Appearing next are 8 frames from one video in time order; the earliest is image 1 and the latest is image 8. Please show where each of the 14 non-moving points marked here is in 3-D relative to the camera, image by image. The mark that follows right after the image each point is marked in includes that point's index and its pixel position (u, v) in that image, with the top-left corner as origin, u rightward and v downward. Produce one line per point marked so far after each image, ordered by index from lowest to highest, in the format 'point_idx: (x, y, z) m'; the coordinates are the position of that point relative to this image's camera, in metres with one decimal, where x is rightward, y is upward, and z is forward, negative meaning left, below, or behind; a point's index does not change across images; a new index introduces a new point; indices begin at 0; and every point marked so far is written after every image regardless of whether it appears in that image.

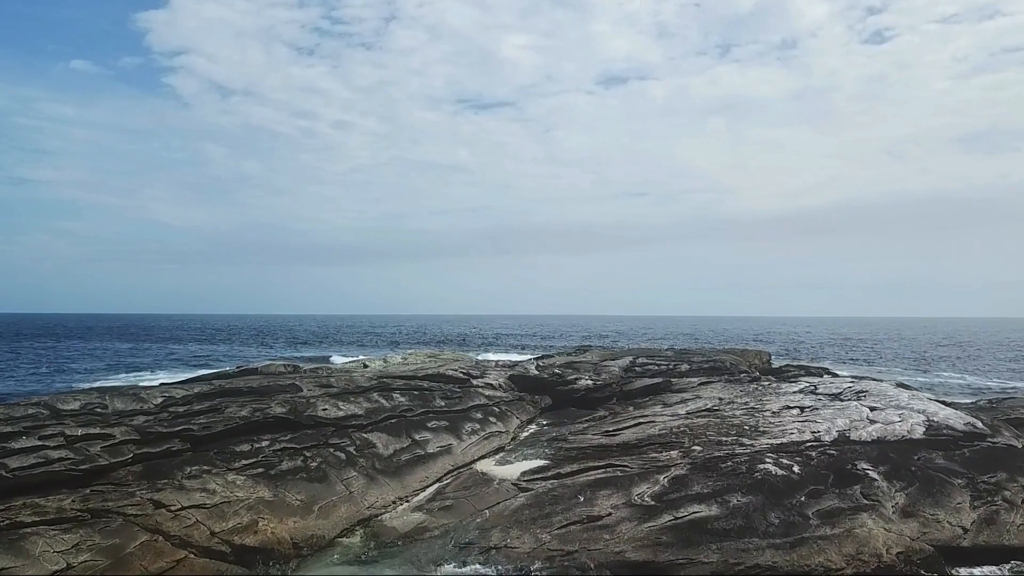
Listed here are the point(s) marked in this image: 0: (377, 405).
0: (-4.5, -3.9, +18.7) m
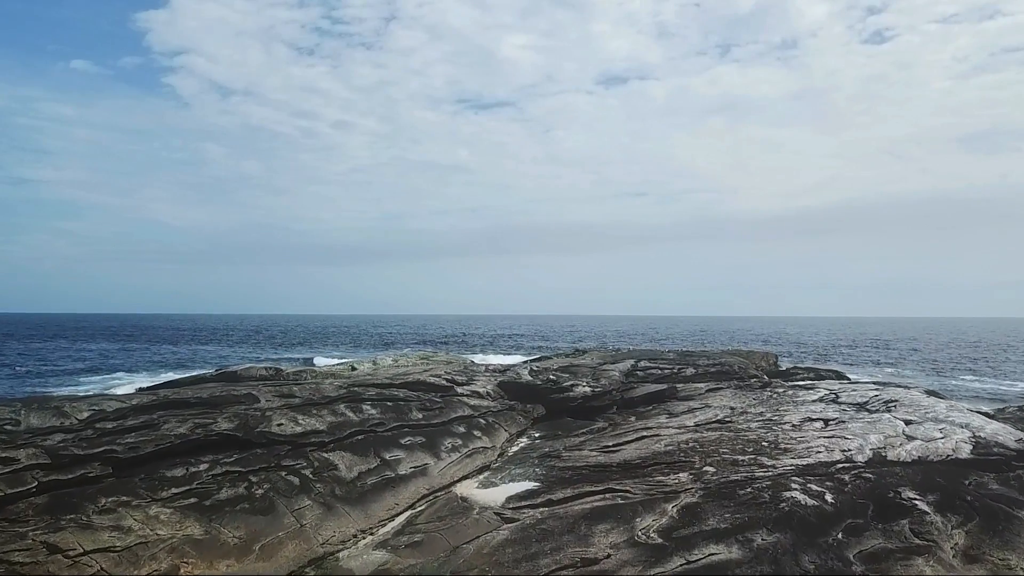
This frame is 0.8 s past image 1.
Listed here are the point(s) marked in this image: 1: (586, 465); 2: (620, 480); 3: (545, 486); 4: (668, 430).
0: (-4.9, -3.8, +16.4) m
1: (+2.2, -5.3, +16.7) m
2: (+2.9, -5.2, +15.0) m
3: (+0.9, -5.5, +15.4) m
4: (+5.5, -5.0, +19.8) m
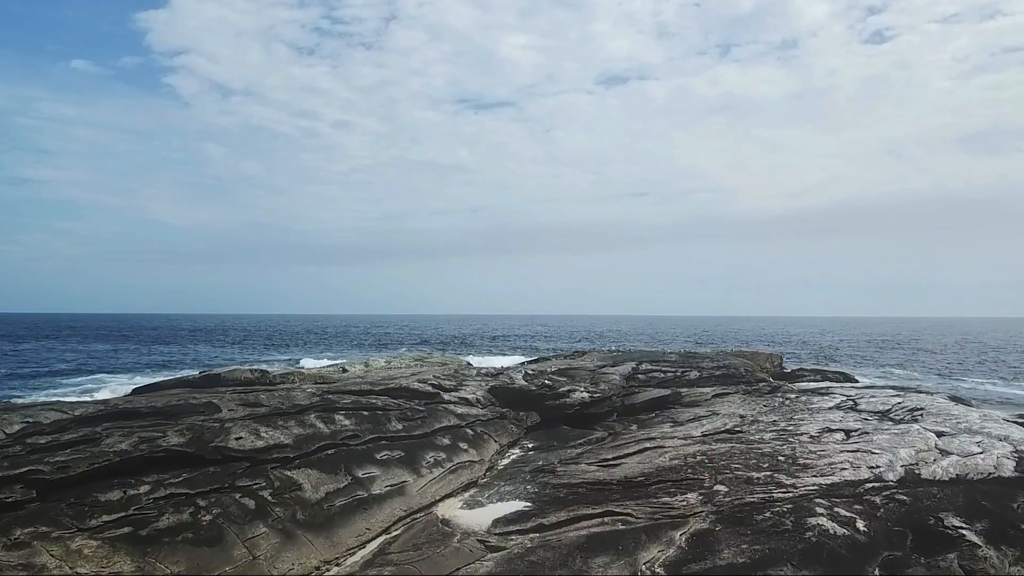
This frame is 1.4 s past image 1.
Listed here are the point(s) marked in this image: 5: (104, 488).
0: (-5.2, -3.8, +14.7) m
1: (+1.9, -5.2, +15.0) m
2: (+2.6, -5.1, +13.4) m
3: (+0.6, -5.4, +13.7) m
4: (+5.2, -4.9, +18.1) m
5: (-8.3, -4.1, +11.4) m
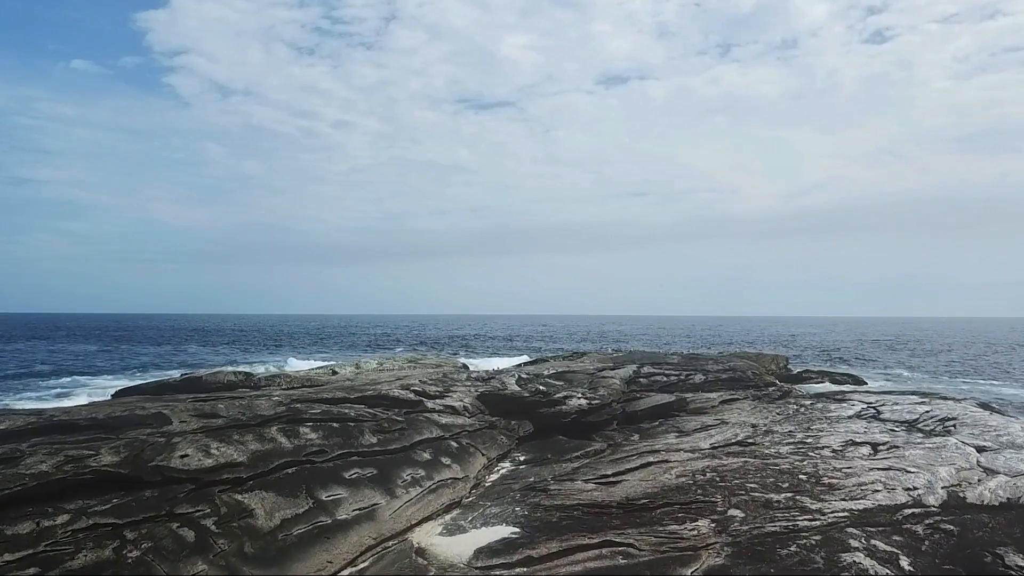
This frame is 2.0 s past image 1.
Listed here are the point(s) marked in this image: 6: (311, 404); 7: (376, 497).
0: (-5.6, -3.7, +13.0) m
1: (+1.6, -5.1, +13.3) m
2: (+2.3, -5.0, +11.7) m
3: (+0.3, -5.3, +12.0) m
4: (+4.9, -4.9, +16.4) m
5: (-8.7, -4.0, +9.7) m
6: (-5.7, -3.3, +15.8) m
7: (-3.1, -4.8, +12.8) m
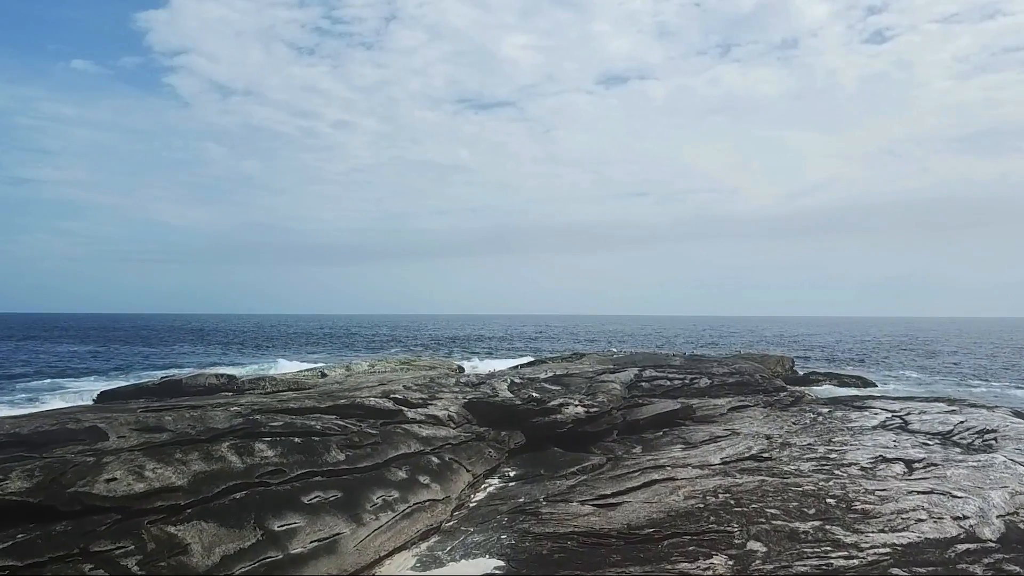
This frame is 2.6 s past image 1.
0: (-5.9, -3.6, +11.3) m
1: (+1.3, -5.1, +11.6) m
2: (+2.0, -4.9, +10.0) m
3: (0.0, -5.2, +10.3) m
4: (+4.6, -4.8, +14.7) m
5: (-9.0, -3.9, +8.0) m
6: (-6.0, -3.2, +14.1) m
7: (-3.4, -4.7, +11.0) m
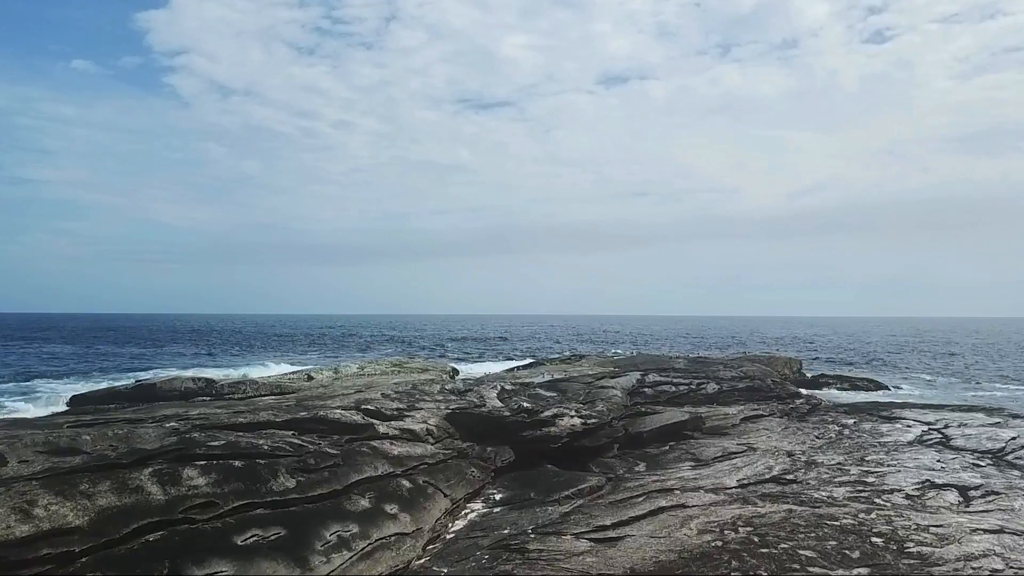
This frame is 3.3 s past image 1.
0: (-6.2, -3.5, +9.3) m
1: (+0.9, -5.0, +9.6) m
2: (+1.6, -4.8, +8.0) m
3: (-0.4, -5.1, +8.3) m
4: (+4.2, -4.7, +12.7) m
5: (-9.3, -3.8, +6.0) m
6: (-6.4, -3.1, +12.1) m
7: (-3.8, -4.6, +9.0) m
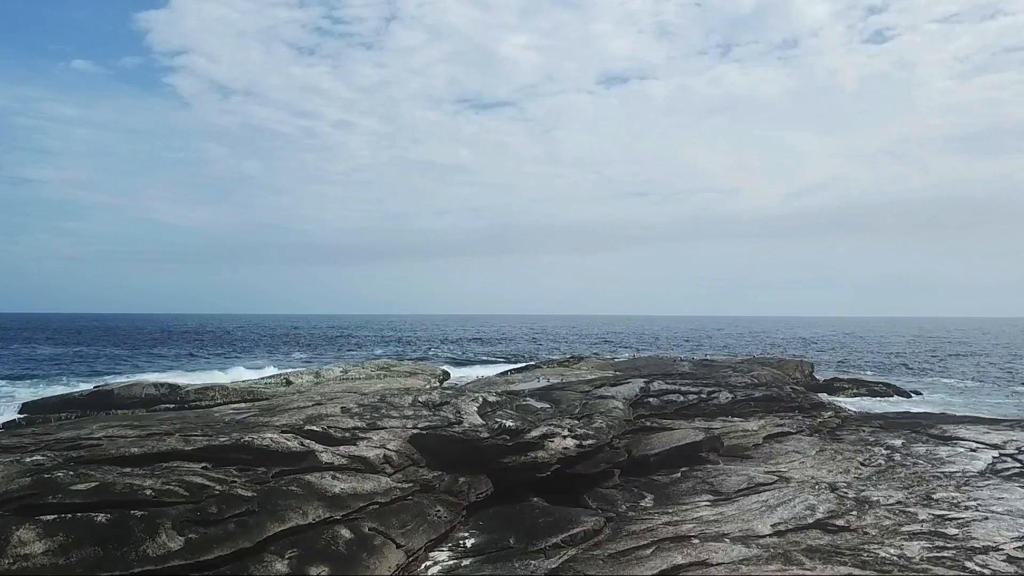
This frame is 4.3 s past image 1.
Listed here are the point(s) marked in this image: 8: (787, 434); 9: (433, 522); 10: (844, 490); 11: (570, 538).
0: (-6.7, -3.4, +6.4) m
1: (+0.4, -4.8, +6.7) m
2: (+1.1, -4.7, +5.1) m
3: (-0.9, -5.0, +5.5) m
4: (+3.7, -4.5, +9.8) m
5: (-9.8, -3.7, +3.2) m
6: (-6.9, -3.0, +9.3) m
7: (-4.3, -4.4, +6.2) m
8: (+8.1, -4.3, +16.4) m
9: (-1.5, -4.6, +11.1) m
10: (+6.9, -4.2, +11.6) m
11: (+1.1, -4.8, +10.9) m
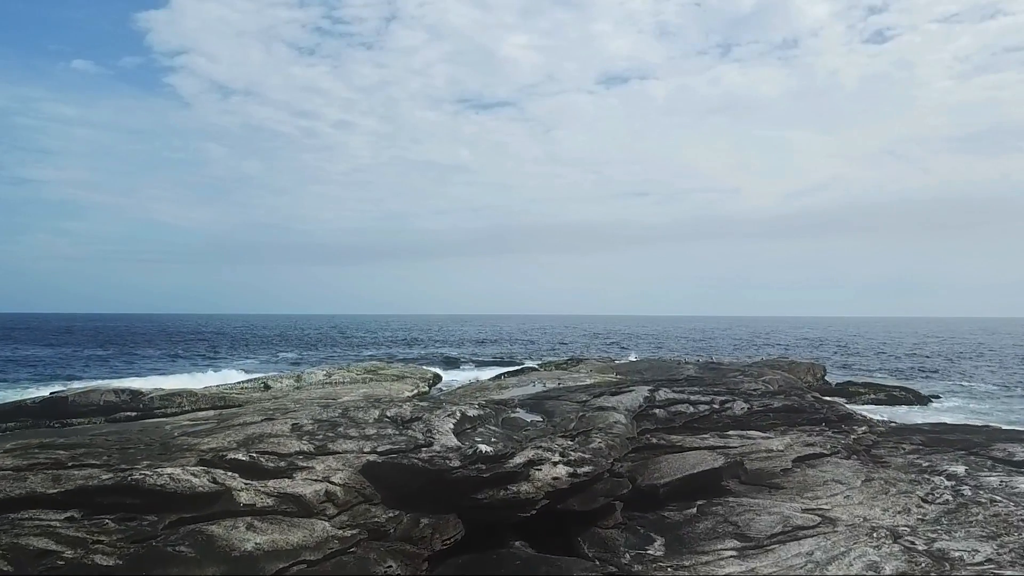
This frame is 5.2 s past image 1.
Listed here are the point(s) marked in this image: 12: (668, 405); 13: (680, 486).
0: (-7.2, -3.2, +3.9) m
1: (0.0, -4.7, +4.2) m
2: (+0.7, -4.6, +2.6) m
3: (-1.3, -4.9, +3.0) m
4: (+3.3, -4.4, +7.3) m
5: (-10.3, -3.6, +0.7) m
6: (-7.3, -2.9, +6.8) m
7: (-4.7, -4.3, +3.7) m
8: (+7.6, -4.2, +13.9) m
9: (-2.0, -4.4, +8.5) m
10: (+6.5, -4.1, +9.1) m
11: (+0.7, -4.7, +8.3) m
12: (+5.2, -3.9, +18.7) m
13: (+3.7, -4.2, +12.1) m
